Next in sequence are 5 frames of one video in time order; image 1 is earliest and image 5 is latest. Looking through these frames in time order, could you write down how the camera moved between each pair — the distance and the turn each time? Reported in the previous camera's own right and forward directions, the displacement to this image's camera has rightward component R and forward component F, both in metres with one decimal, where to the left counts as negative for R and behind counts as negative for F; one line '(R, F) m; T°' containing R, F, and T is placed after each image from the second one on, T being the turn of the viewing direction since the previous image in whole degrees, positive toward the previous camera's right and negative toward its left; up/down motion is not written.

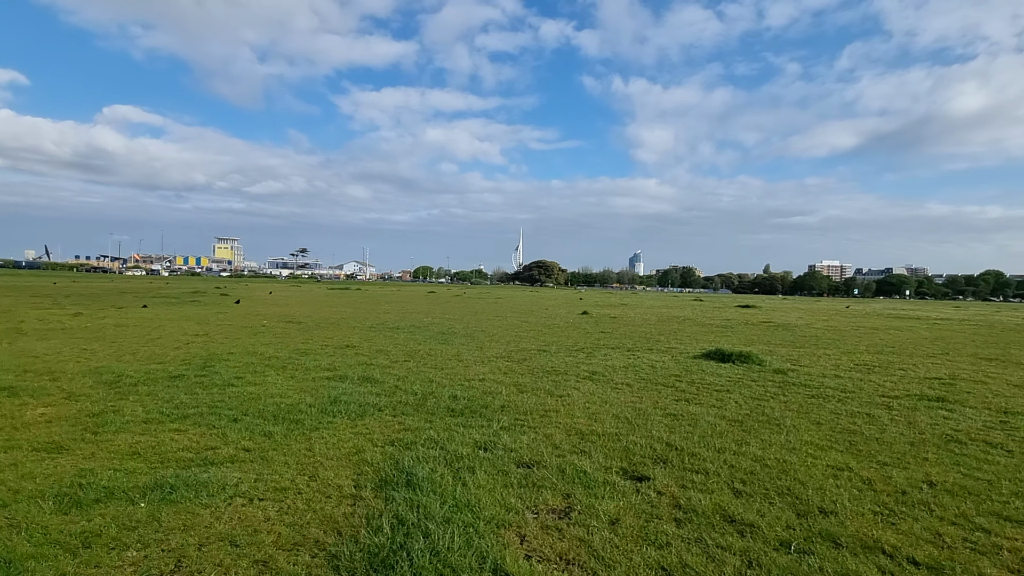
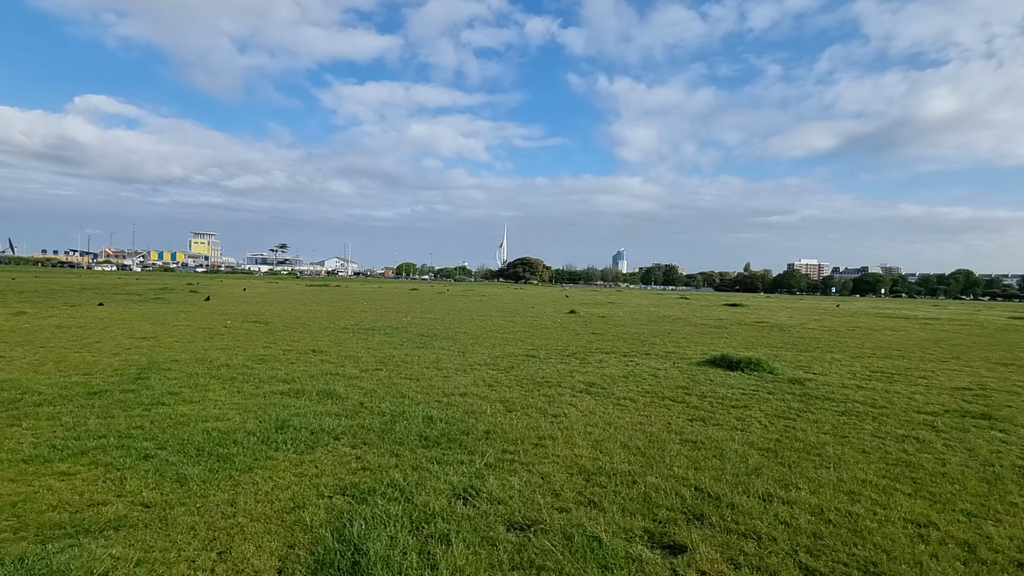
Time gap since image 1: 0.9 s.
(-0.1, +1.6) m; +2°
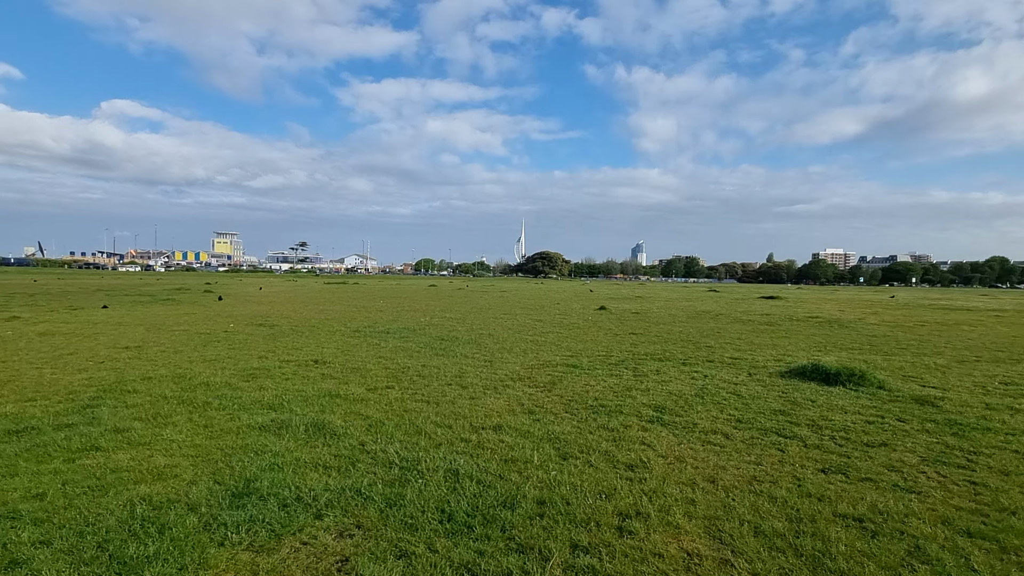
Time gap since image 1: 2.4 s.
(-0.4, +2.5) m; -2°
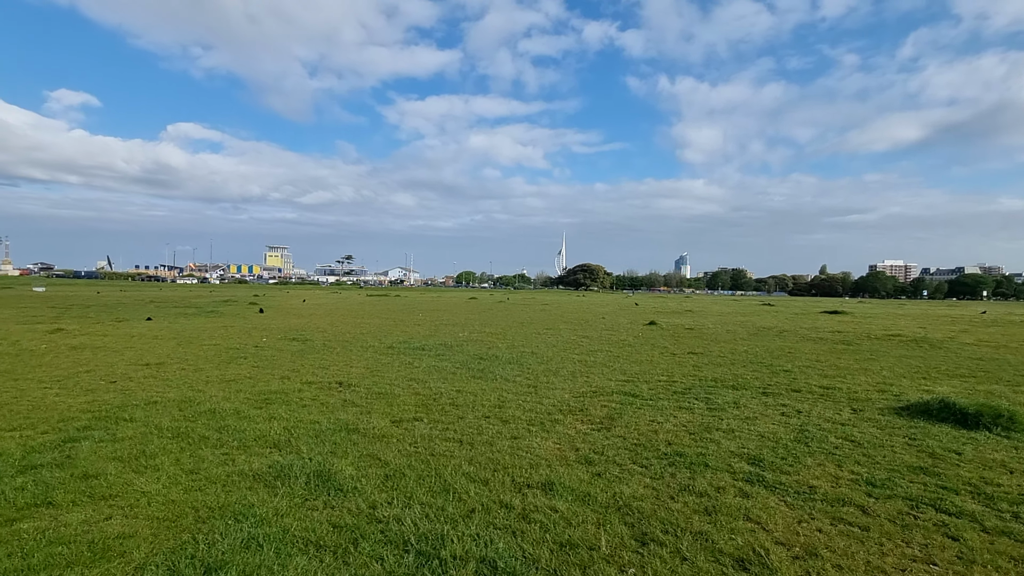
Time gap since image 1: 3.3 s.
(-0.1, +1.6) m; -5°
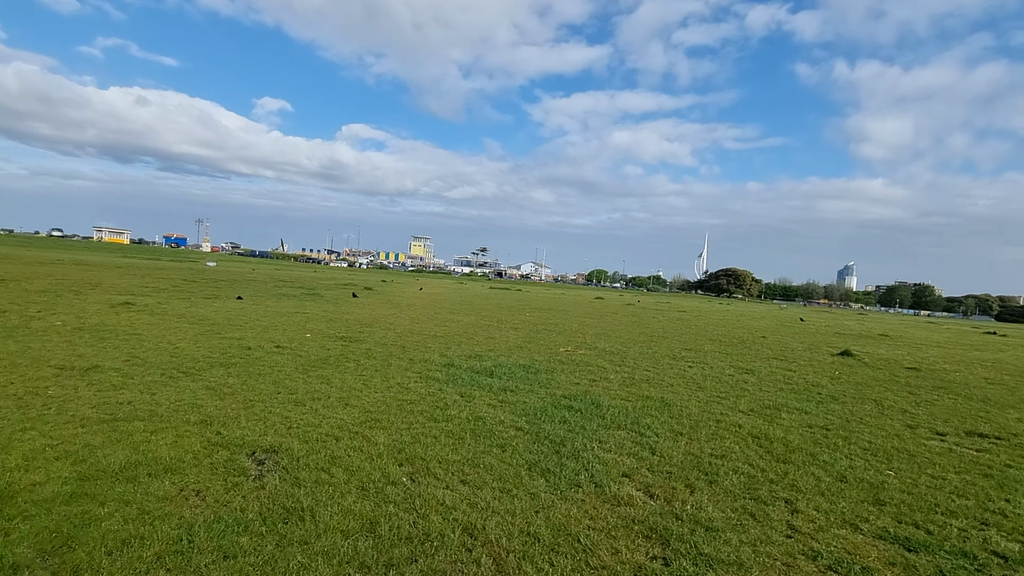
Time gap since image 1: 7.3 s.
(+0.2, +6.7) m; -15°
